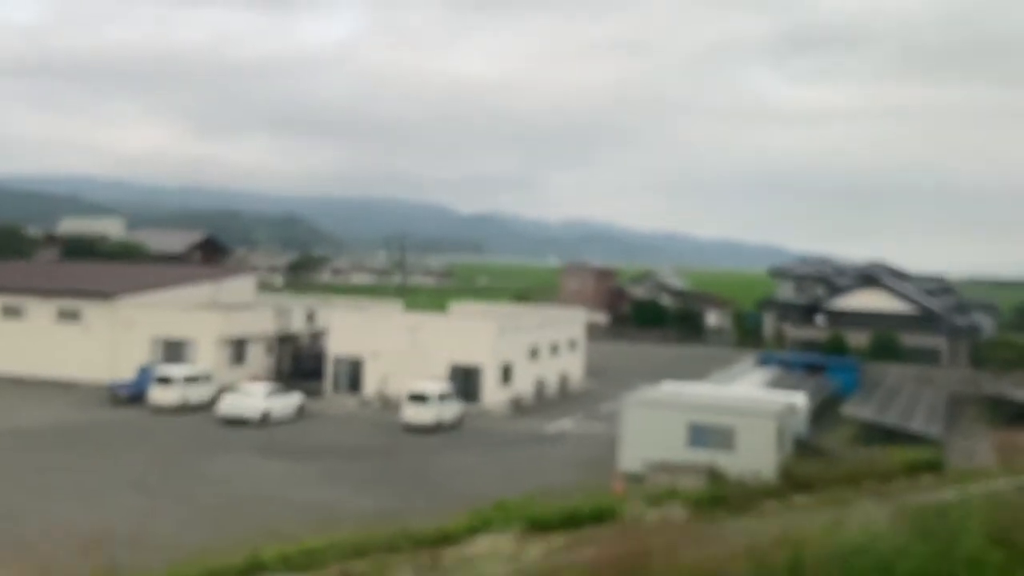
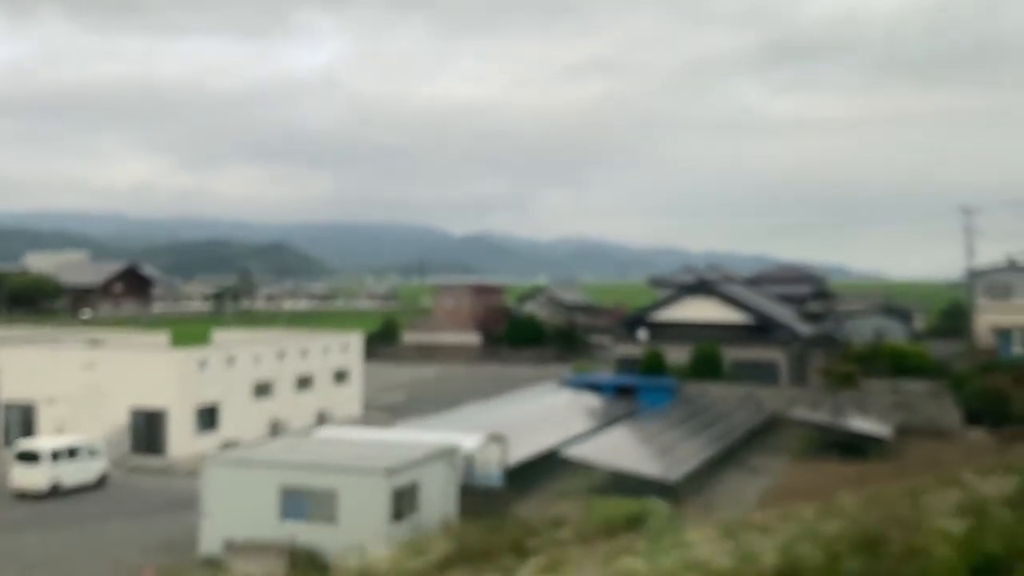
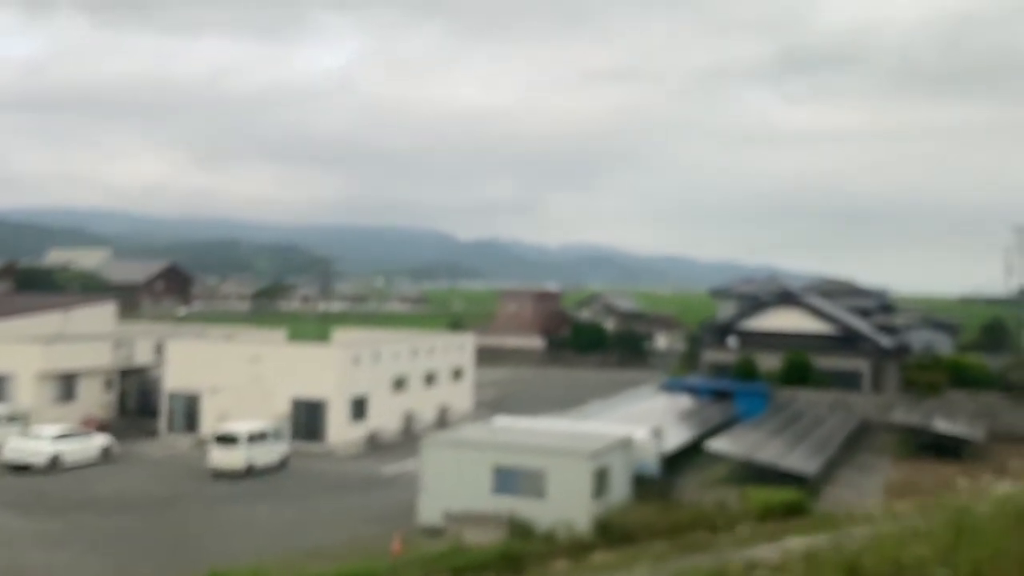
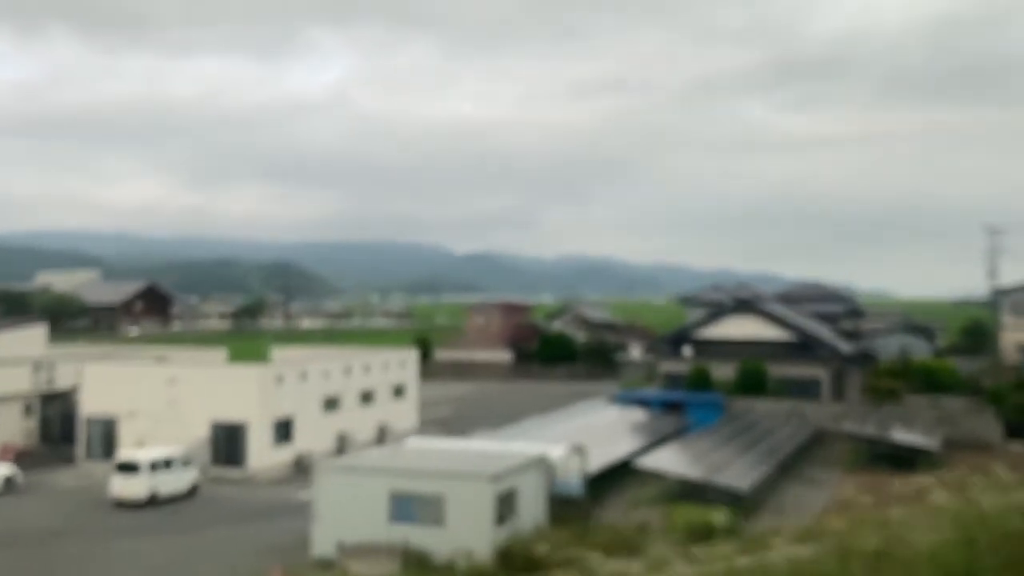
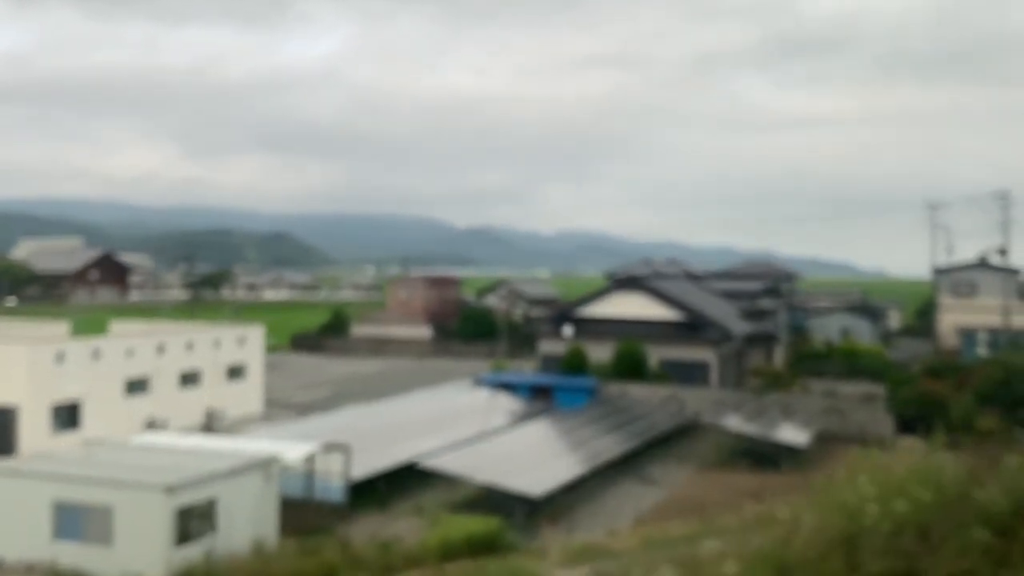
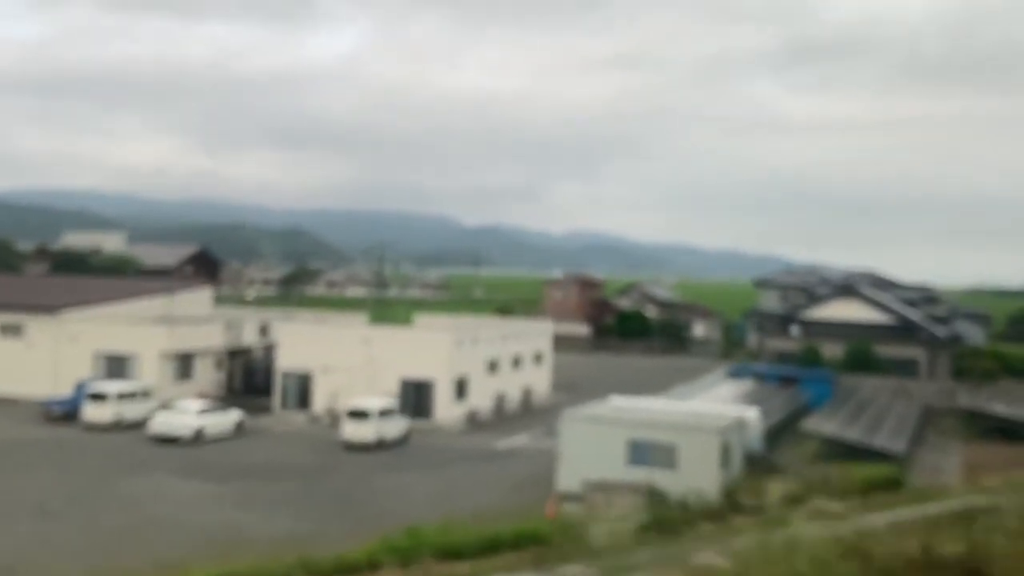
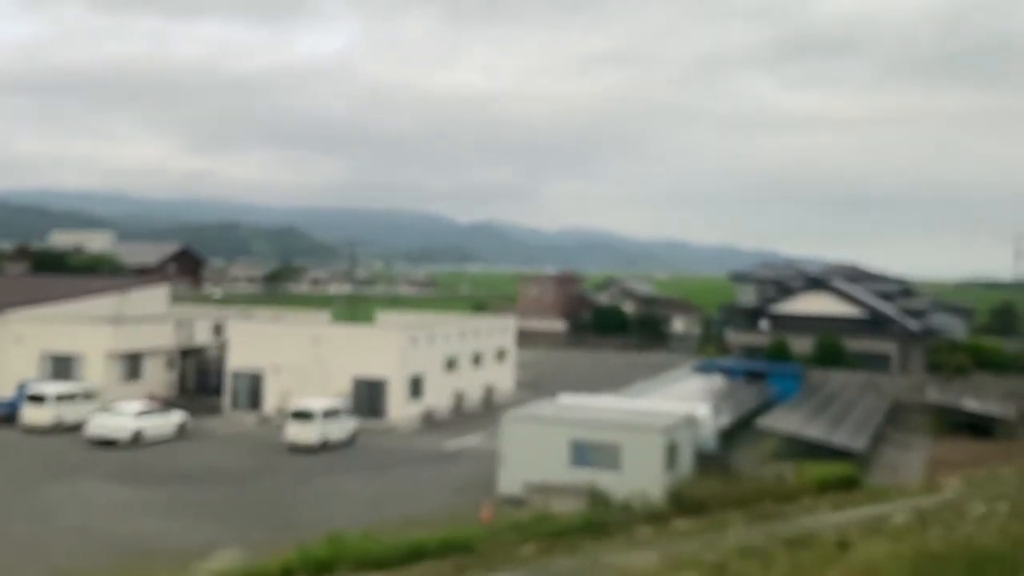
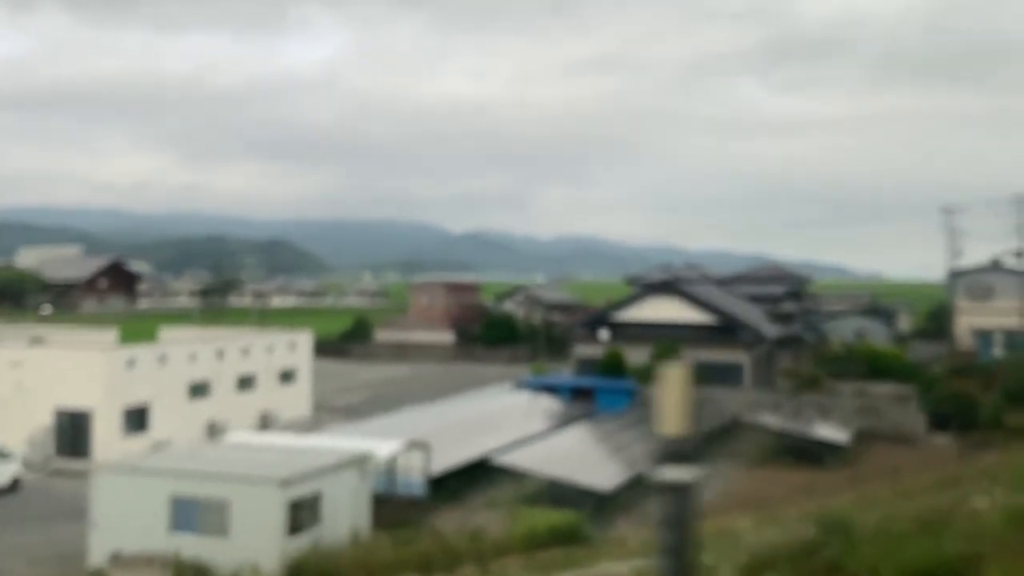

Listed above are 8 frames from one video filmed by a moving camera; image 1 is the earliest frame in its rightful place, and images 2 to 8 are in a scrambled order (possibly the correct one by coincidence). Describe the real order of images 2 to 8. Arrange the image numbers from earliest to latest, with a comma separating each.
6, 7, 3, 4, 2, 8, 5
